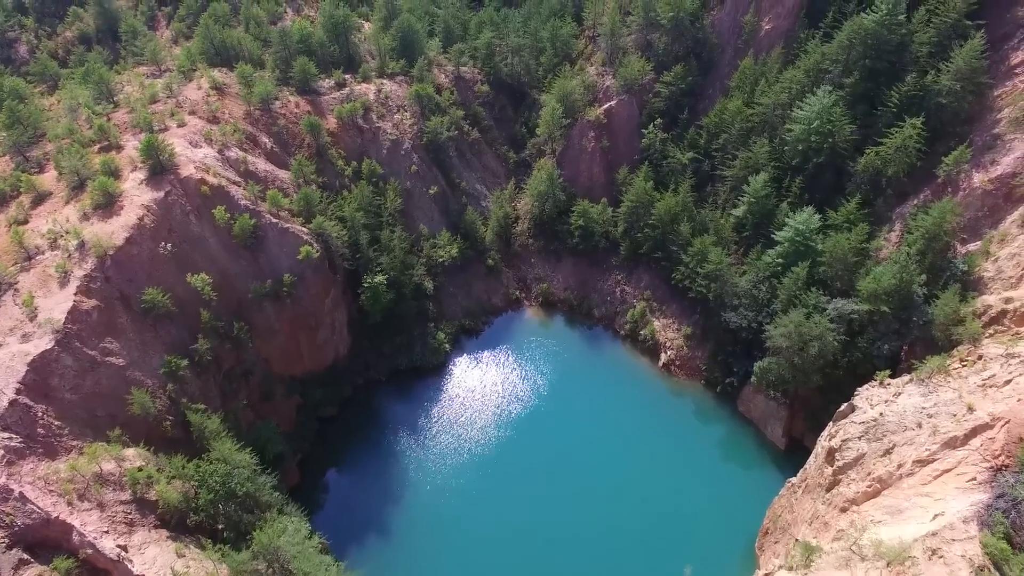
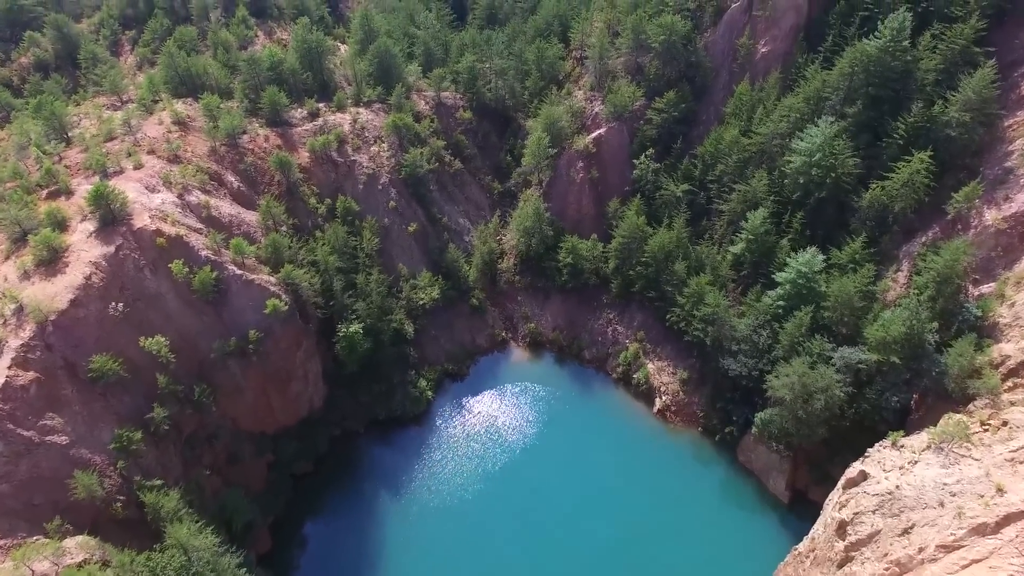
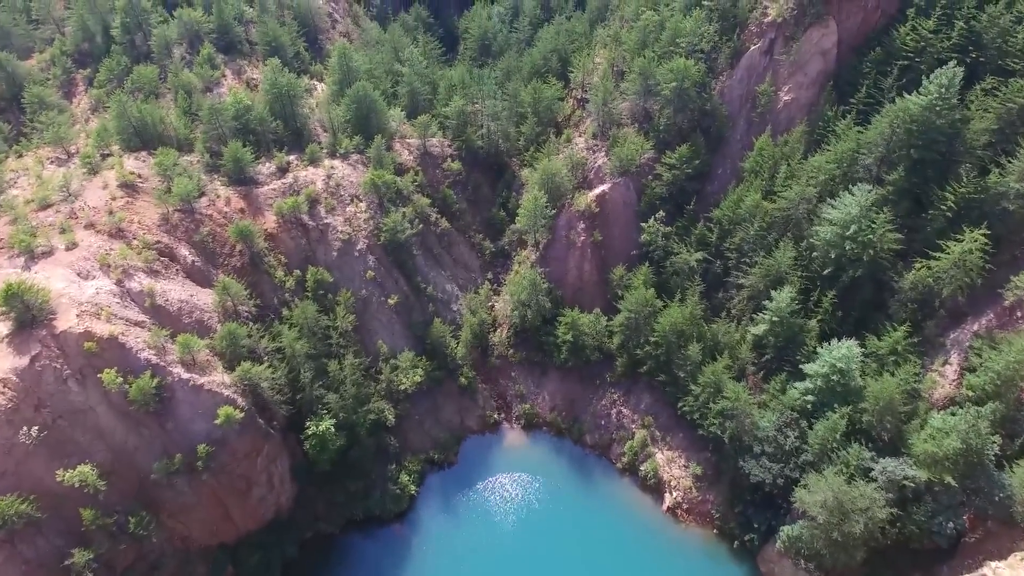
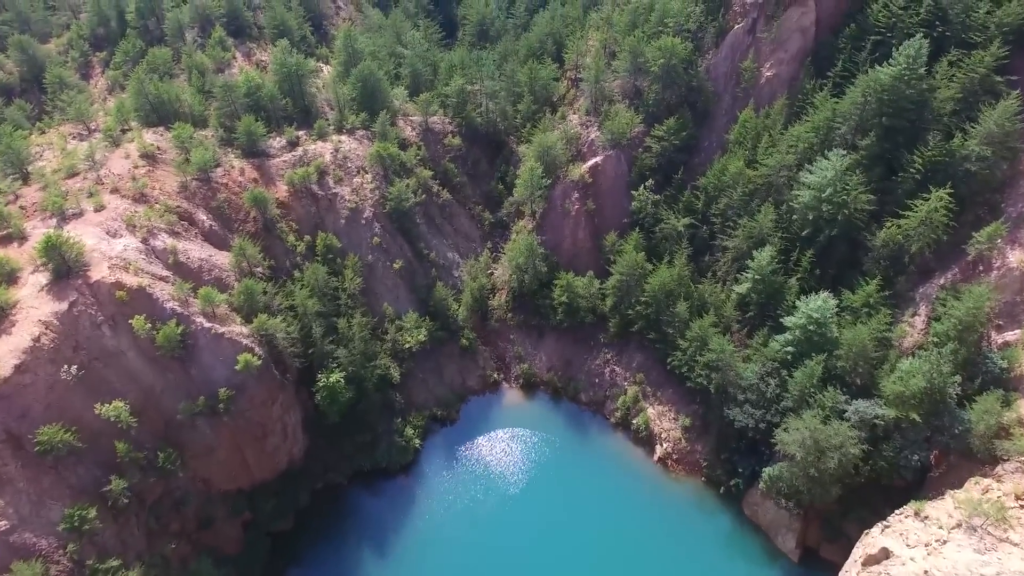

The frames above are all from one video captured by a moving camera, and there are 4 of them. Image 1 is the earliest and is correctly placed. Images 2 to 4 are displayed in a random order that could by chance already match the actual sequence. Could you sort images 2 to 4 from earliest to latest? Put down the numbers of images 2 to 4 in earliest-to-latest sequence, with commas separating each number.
2, 4, 3
